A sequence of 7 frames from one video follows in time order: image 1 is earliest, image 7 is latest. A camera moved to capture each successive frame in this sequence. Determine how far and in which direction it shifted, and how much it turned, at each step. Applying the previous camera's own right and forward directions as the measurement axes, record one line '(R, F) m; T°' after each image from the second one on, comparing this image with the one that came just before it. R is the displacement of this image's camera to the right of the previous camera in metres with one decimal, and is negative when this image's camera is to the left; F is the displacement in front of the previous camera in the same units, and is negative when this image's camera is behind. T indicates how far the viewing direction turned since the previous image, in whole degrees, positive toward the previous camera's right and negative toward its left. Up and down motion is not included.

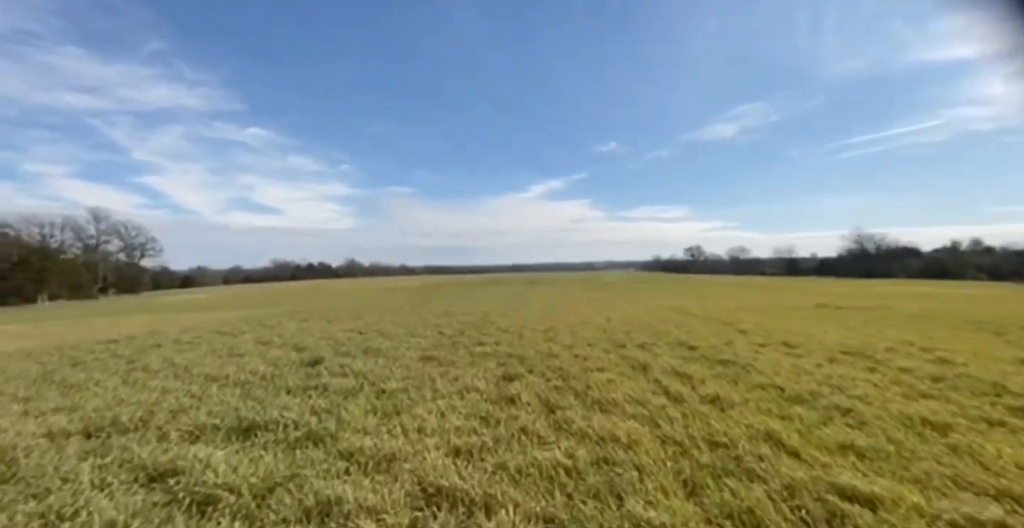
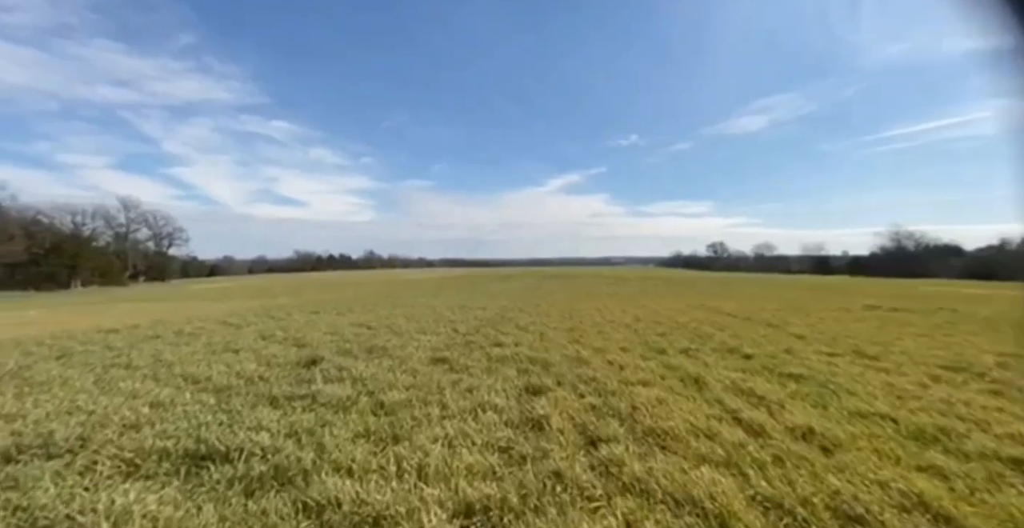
(-0.2, +1.3) m; -3°
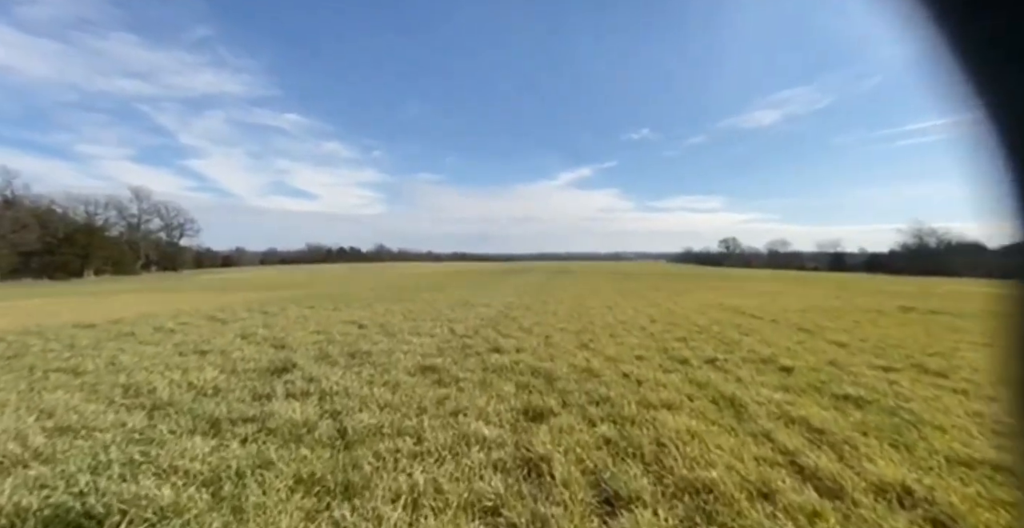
(+0.2, +1.2) m; -1°
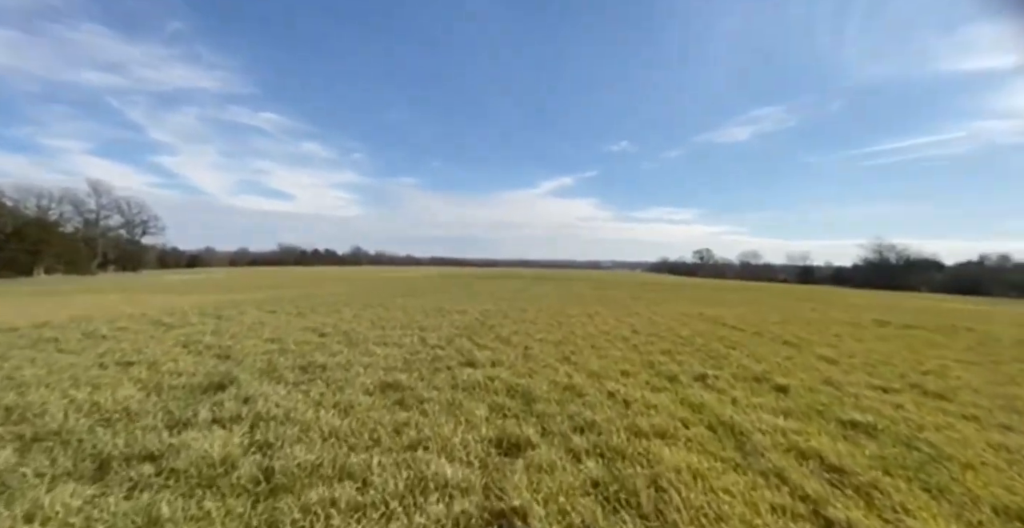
(+0.1, +0.8) m; +3°
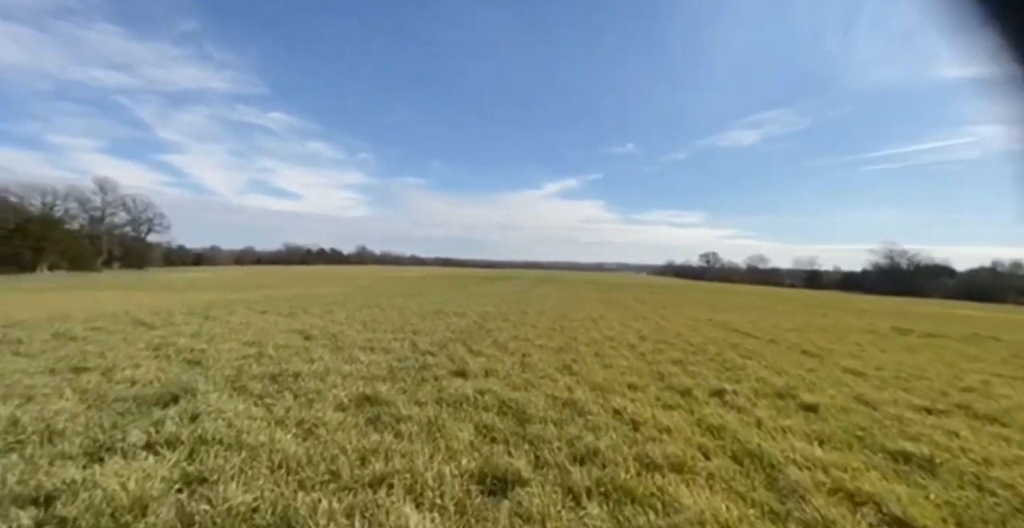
(+0.2, +0.8) m; -1°
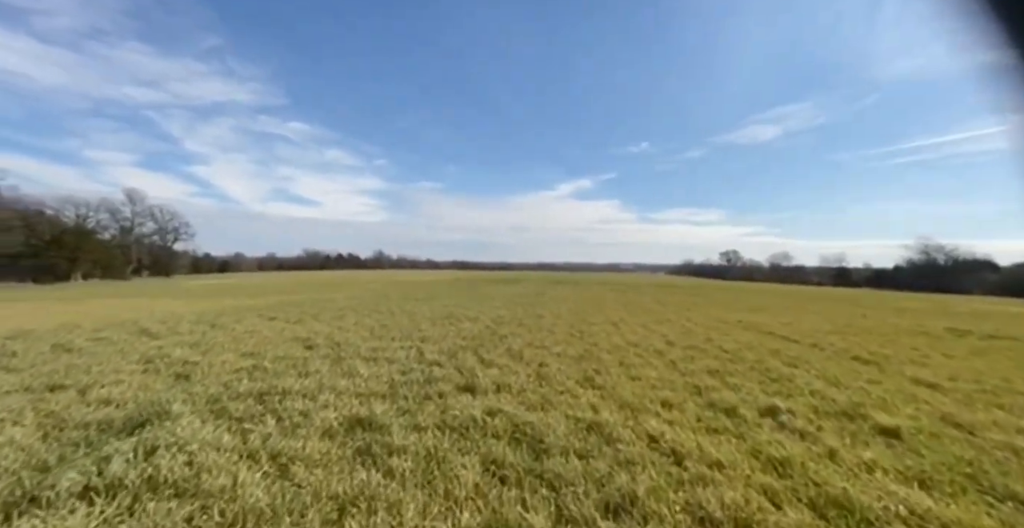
(0.0, +0.9) m; -2°
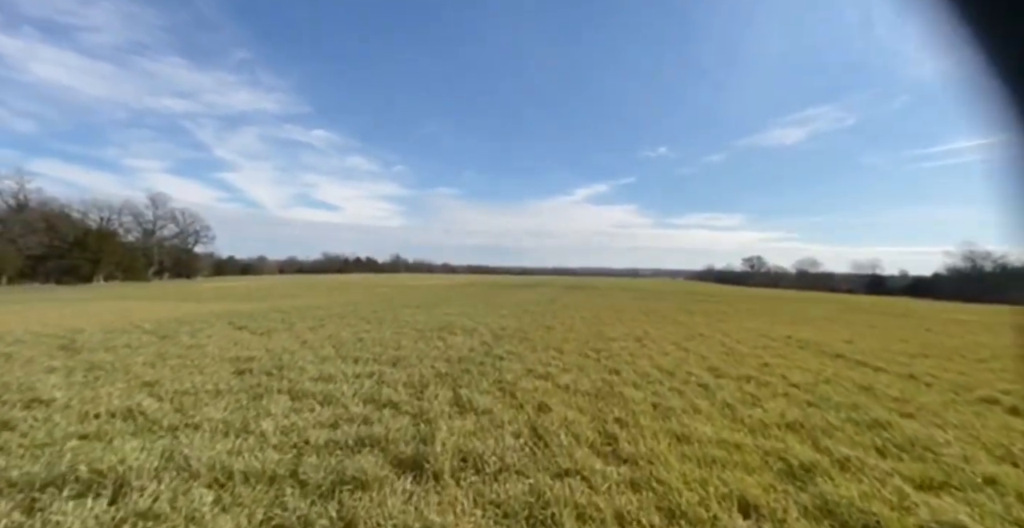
(+0.5, +2.6) m; -2°
